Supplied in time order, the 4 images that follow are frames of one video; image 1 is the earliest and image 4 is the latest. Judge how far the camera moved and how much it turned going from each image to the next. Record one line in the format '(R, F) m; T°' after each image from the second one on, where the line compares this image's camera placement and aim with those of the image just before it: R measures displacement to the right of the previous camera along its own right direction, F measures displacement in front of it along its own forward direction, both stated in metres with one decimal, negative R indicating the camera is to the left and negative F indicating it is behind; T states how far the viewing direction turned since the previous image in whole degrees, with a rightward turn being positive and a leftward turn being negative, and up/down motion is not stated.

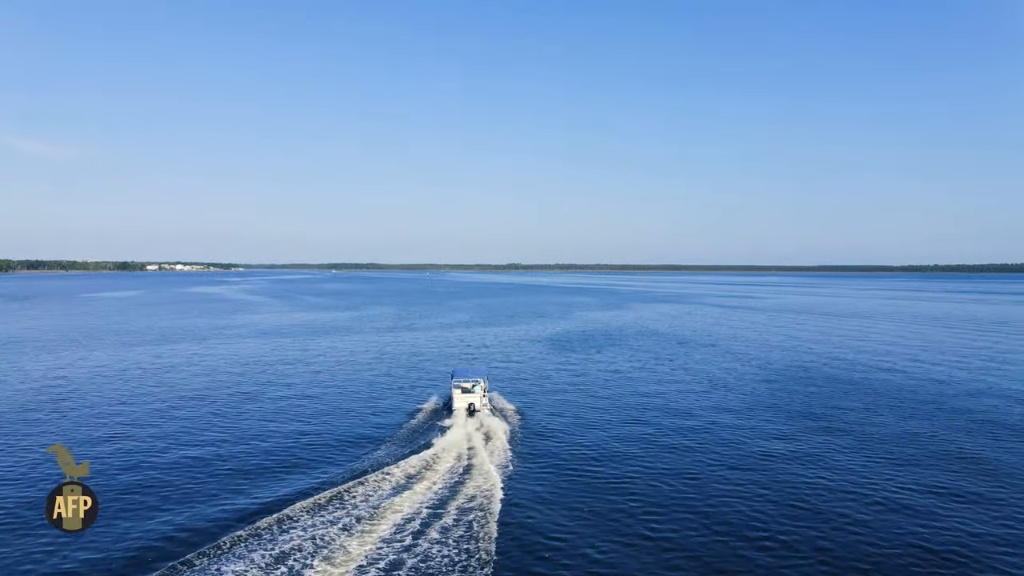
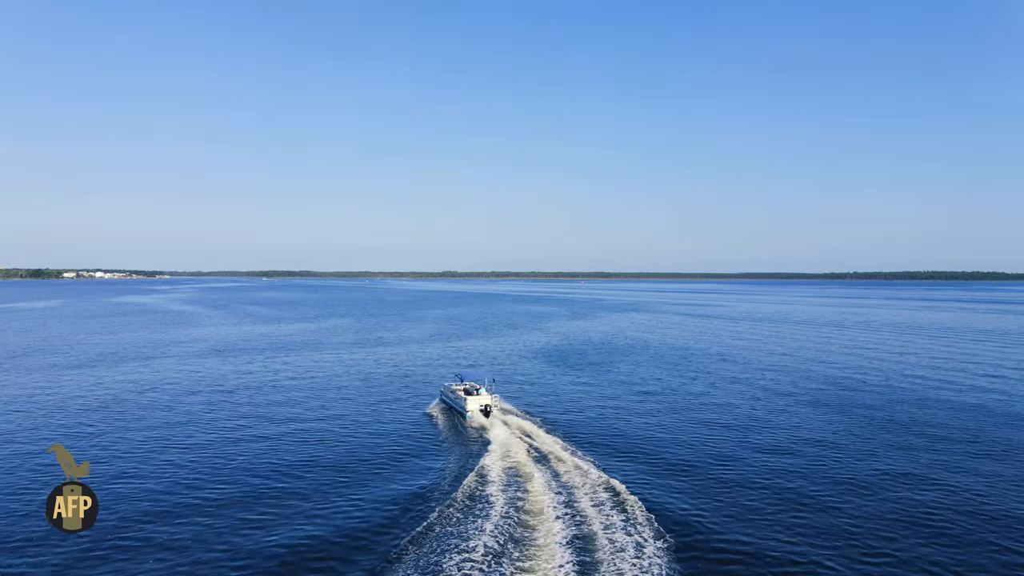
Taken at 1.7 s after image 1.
(-7.3, +7.5) m; +6°
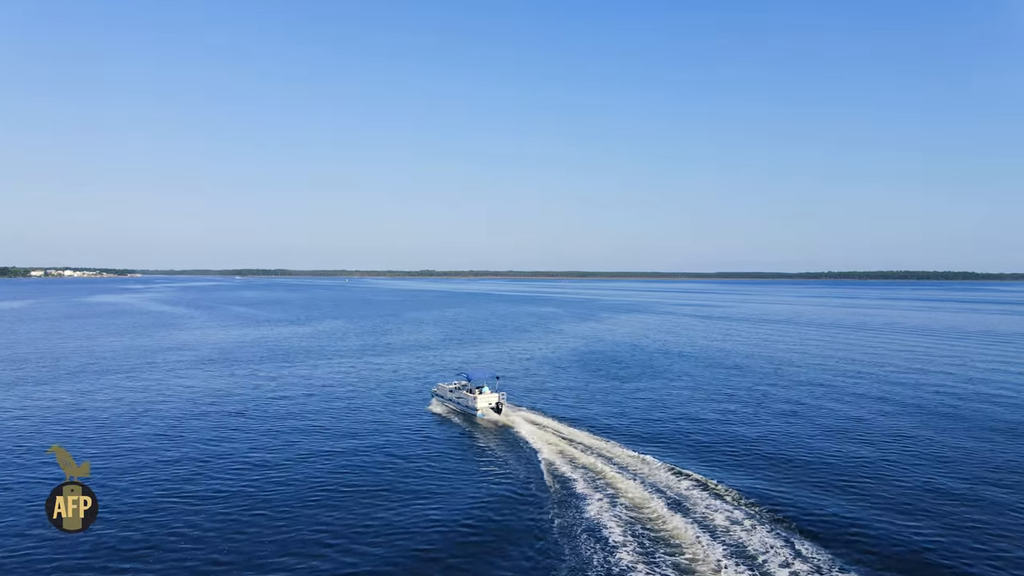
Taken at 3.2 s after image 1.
(-6.9, +8.0) m; +2°
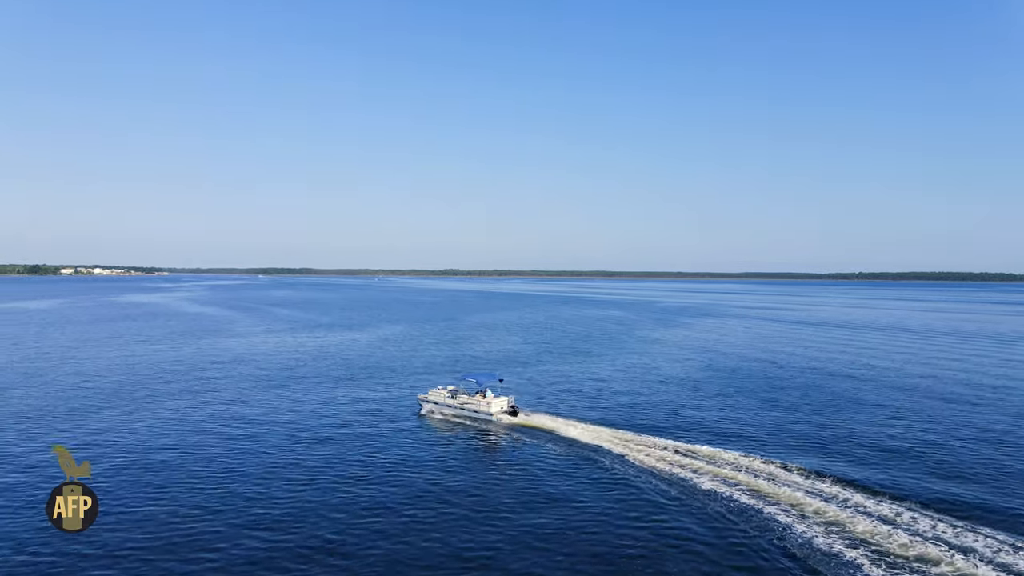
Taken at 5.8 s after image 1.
(-14.2, +16.9) m; -2°
